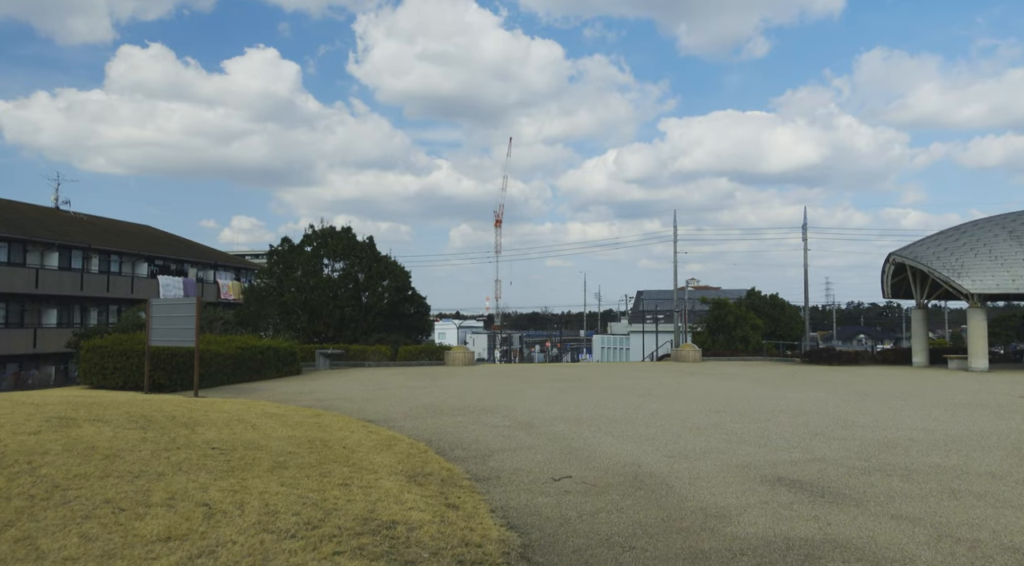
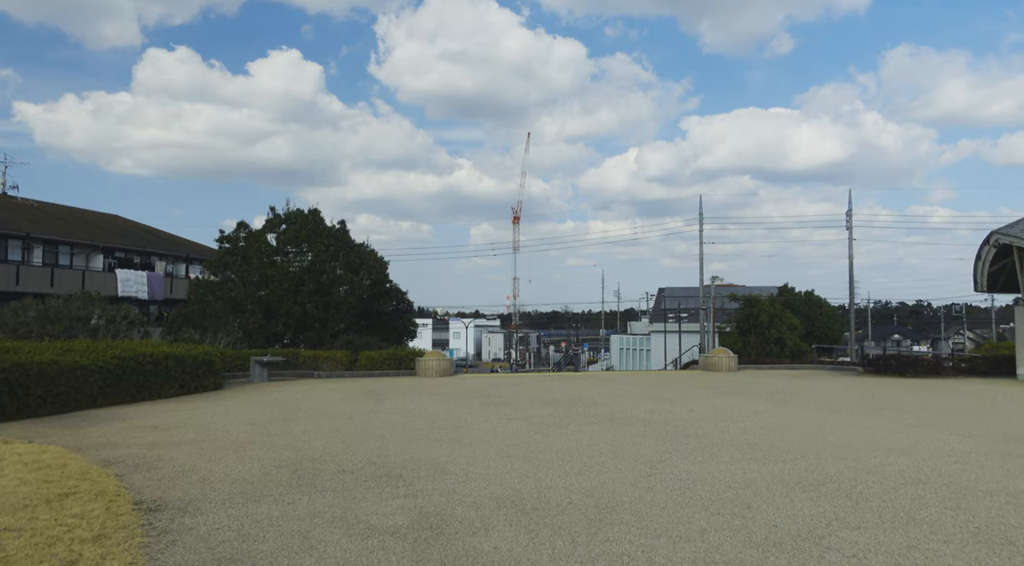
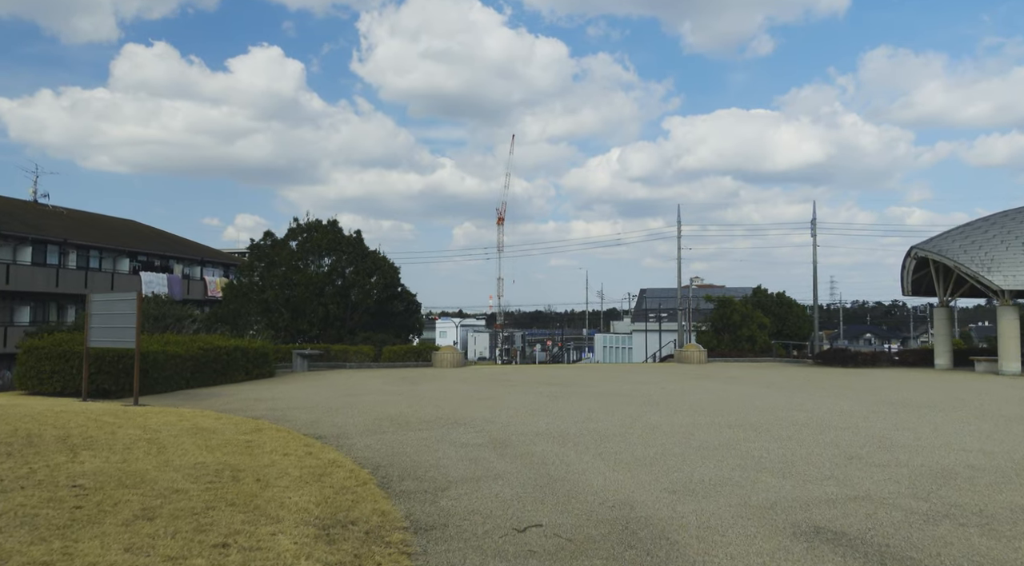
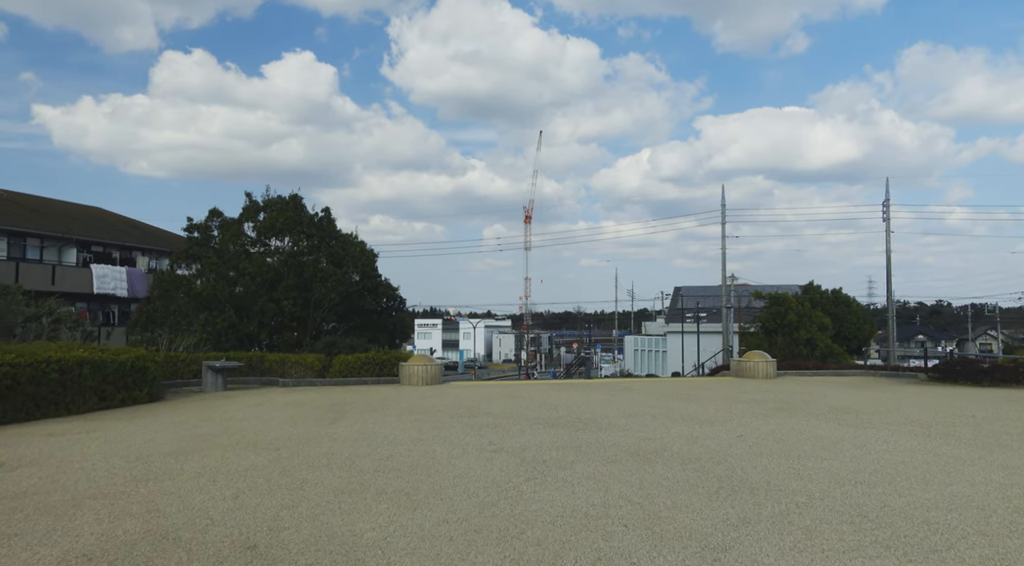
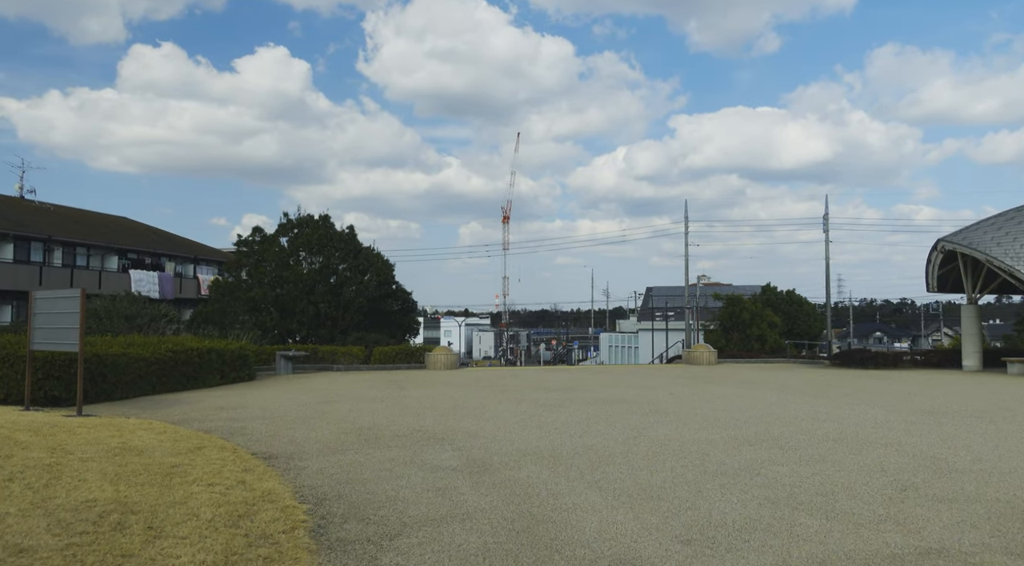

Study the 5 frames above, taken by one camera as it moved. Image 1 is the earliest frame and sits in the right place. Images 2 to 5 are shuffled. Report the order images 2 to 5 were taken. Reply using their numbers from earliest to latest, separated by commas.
3, 5, 2, 4
